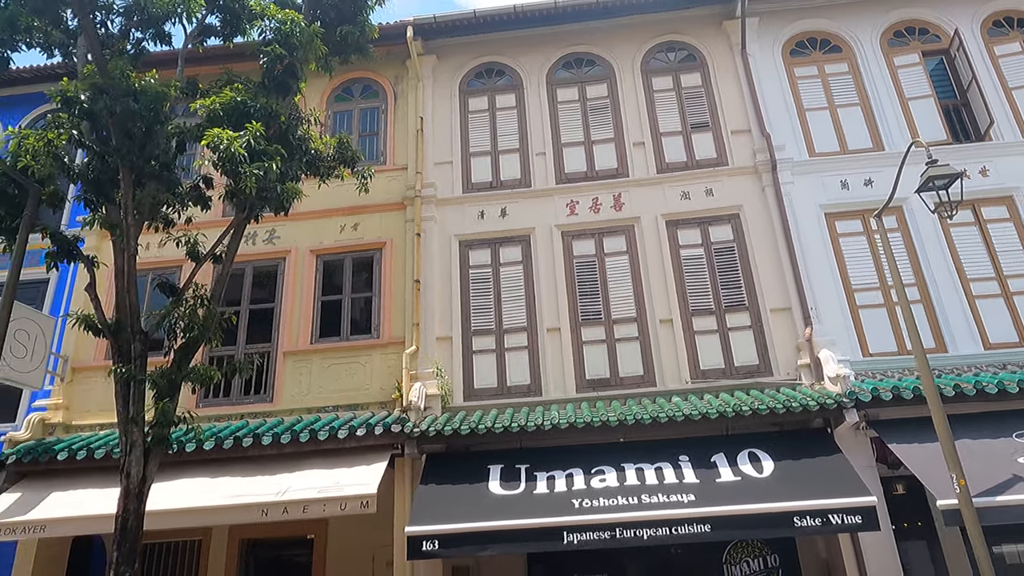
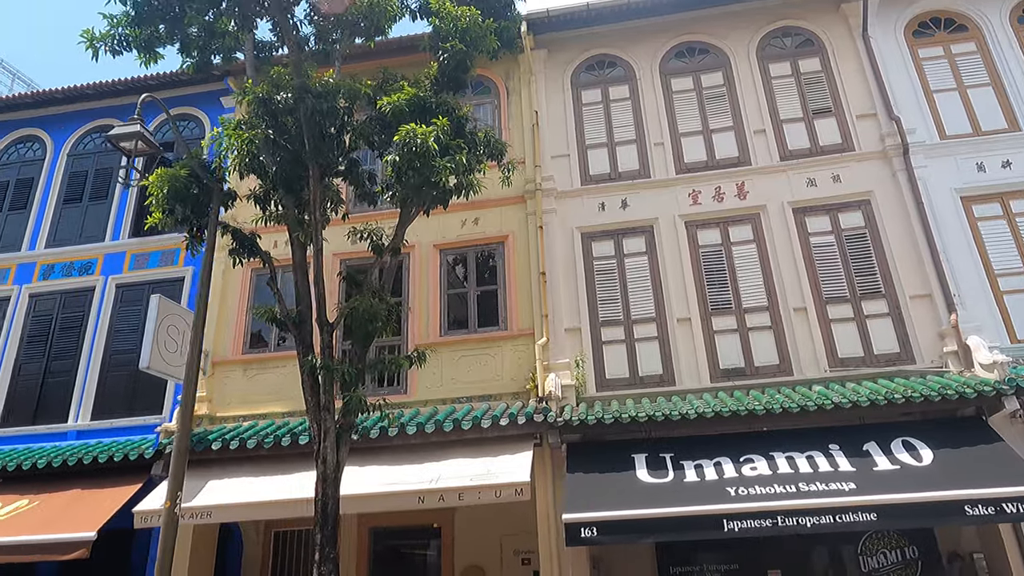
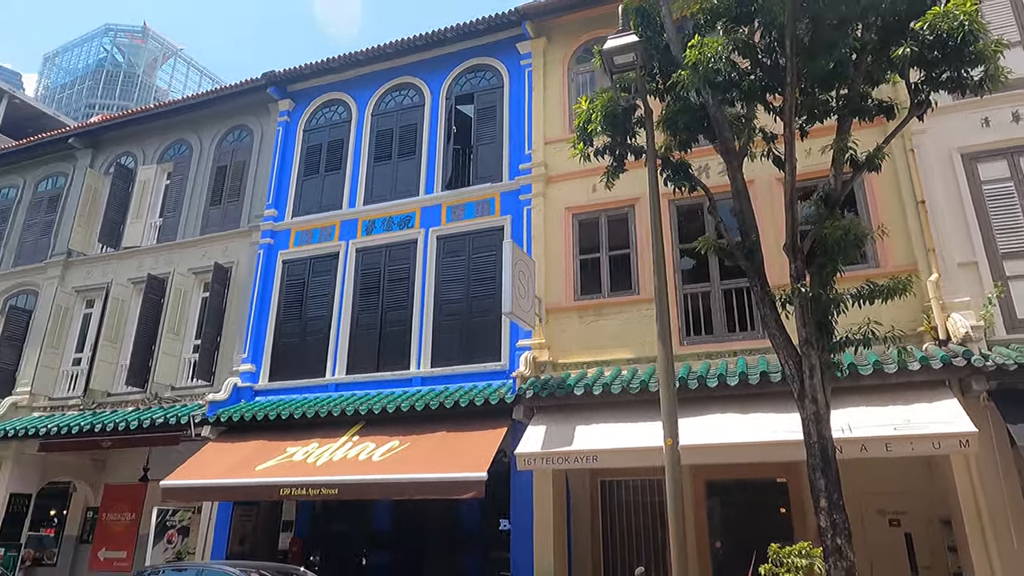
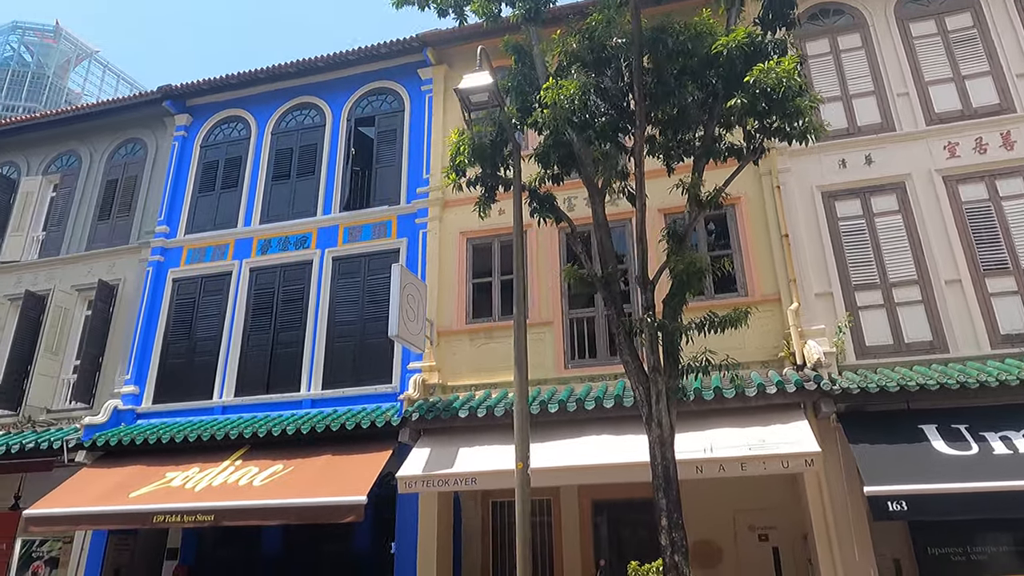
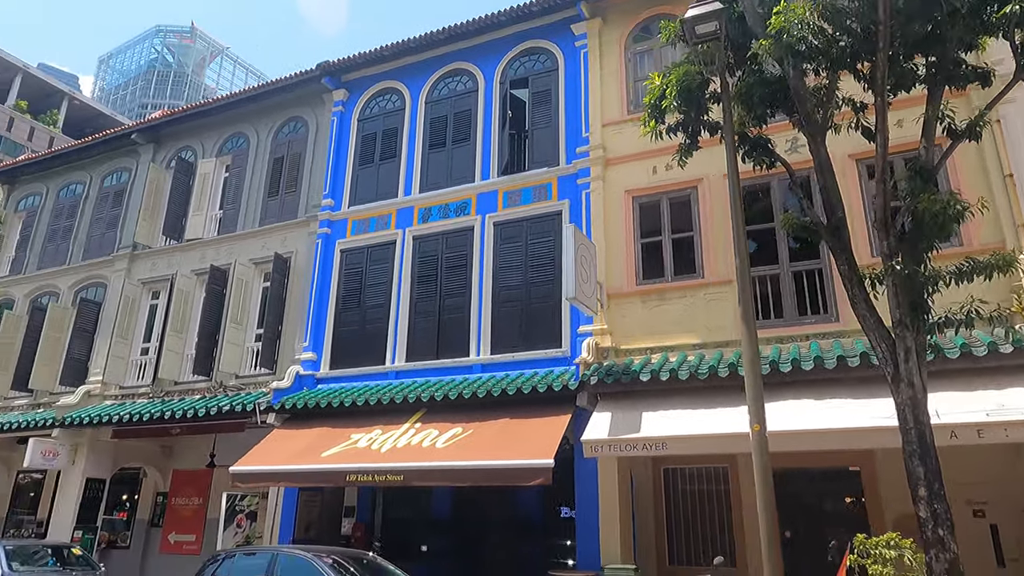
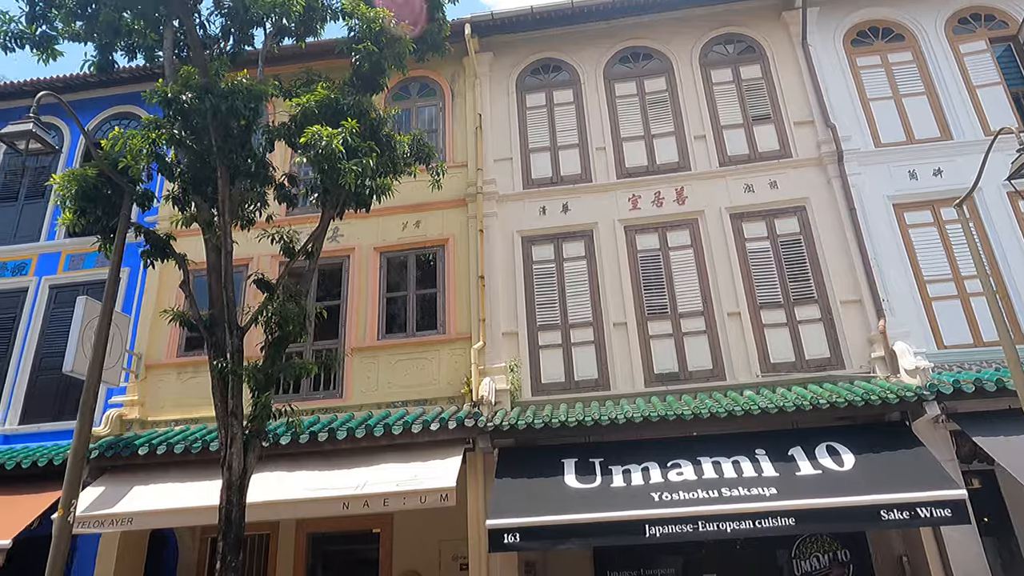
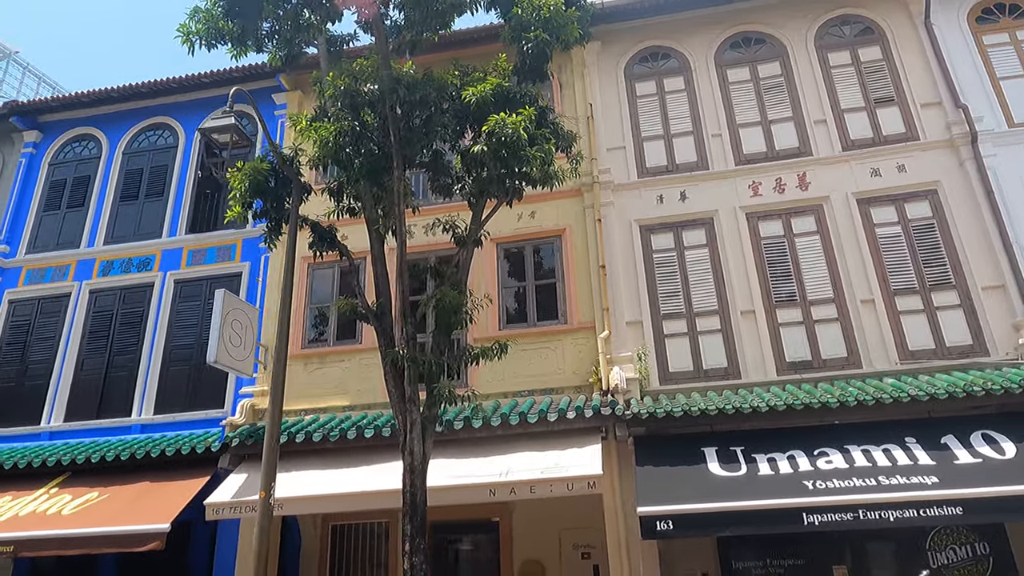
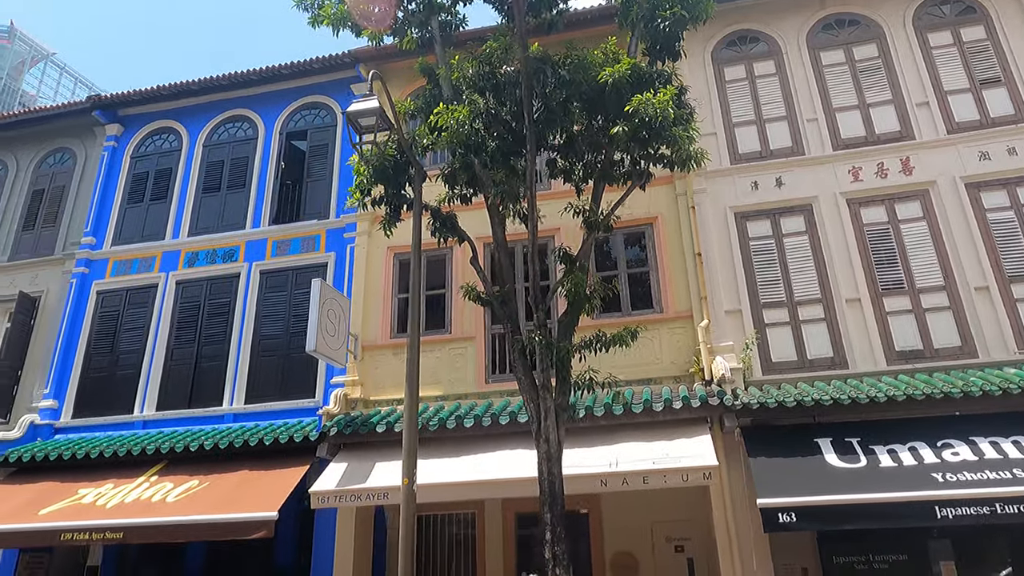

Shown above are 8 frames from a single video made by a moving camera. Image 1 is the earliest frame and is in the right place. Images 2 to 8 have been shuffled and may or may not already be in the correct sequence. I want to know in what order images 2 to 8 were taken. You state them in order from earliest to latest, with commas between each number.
6, 2, 7, 8, 4, 3, 5
